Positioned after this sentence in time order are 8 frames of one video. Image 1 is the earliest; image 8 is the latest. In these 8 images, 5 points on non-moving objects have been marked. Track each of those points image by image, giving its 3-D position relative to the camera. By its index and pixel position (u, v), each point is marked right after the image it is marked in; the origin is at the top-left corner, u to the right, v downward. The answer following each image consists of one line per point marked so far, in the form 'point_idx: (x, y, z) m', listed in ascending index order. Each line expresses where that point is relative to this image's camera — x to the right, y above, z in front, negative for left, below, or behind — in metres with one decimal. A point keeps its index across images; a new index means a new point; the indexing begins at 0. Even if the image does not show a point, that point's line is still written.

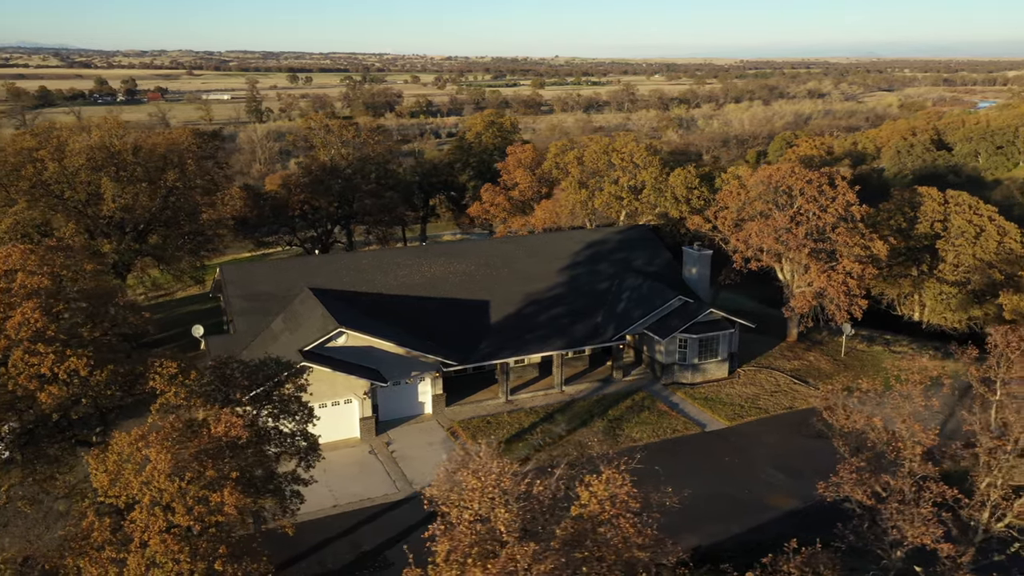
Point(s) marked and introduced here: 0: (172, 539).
0: (-4.2, -3.1, +9.1) m
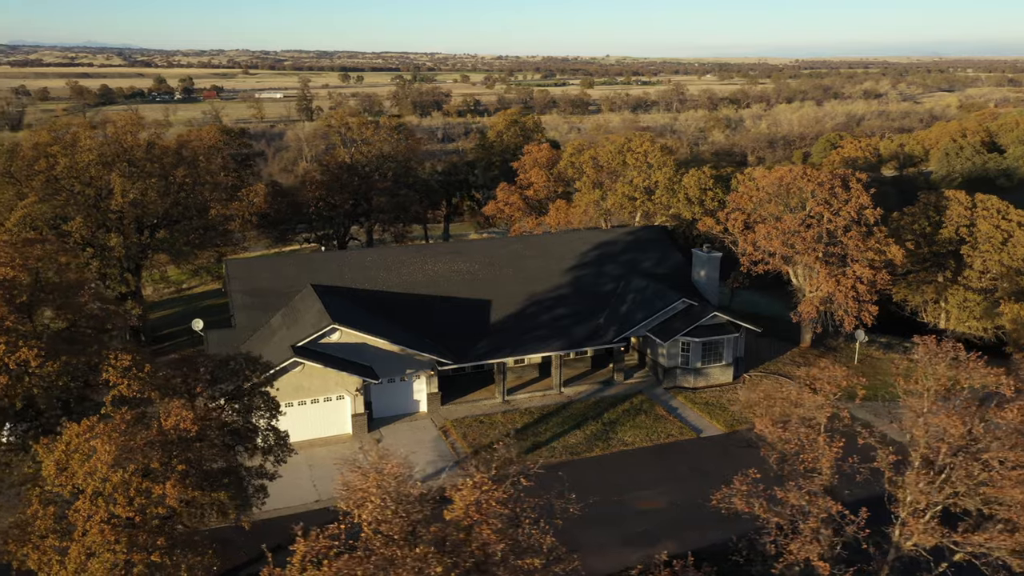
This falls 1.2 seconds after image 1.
0: (-5.0, -3.0, +9.2) m
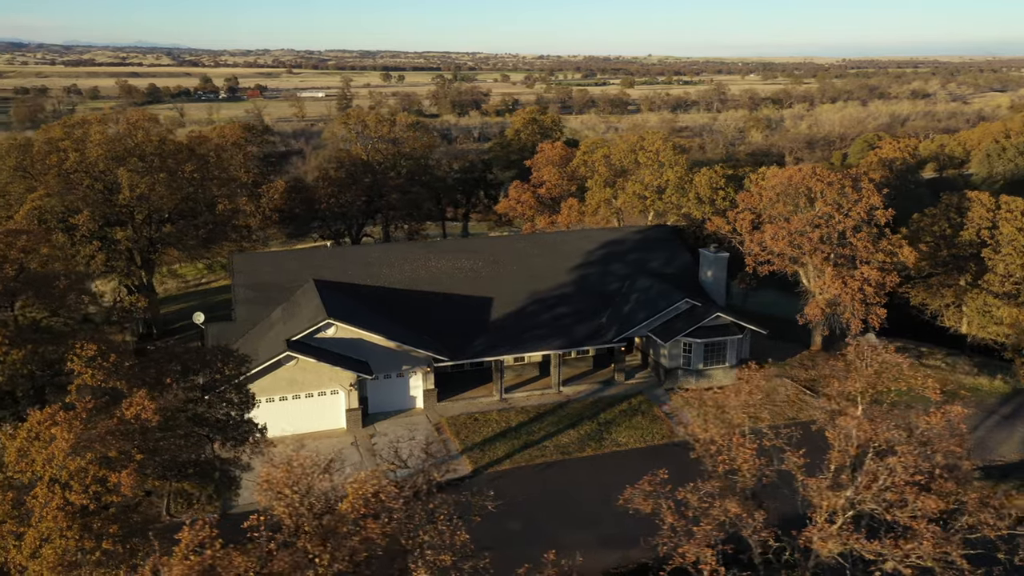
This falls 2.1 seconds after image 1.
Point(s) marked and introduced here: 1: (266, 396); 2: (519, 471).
0: (-5.7, -2.9, +9.3) m
1: (-6.7, -2.9, +20.0) m
2: (+0.2, -4.6, +18.5) m
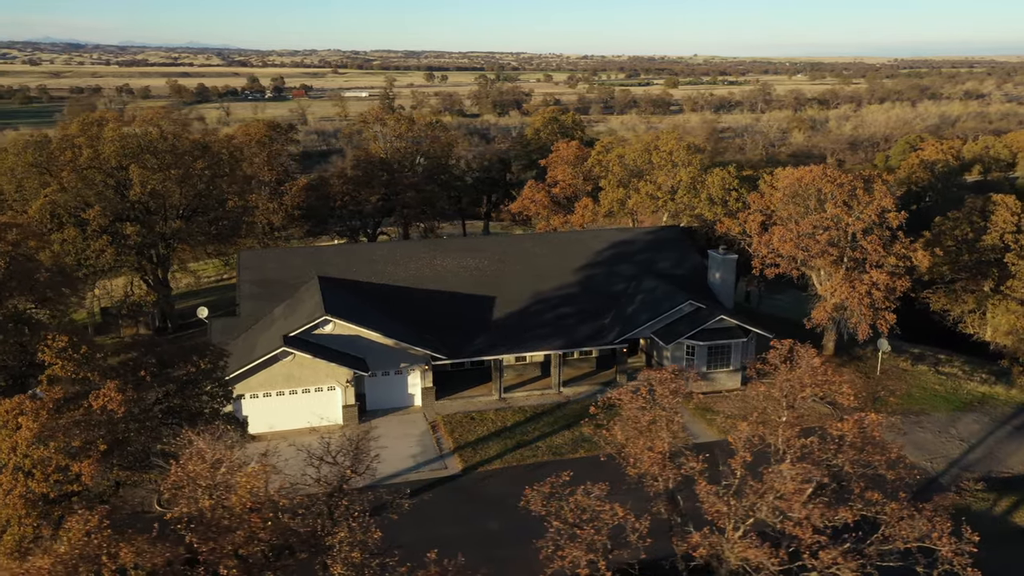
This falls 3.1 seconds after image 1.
0: (-6.3, -2.8, +9.5) m
1: (-6.9, -2.8, +20.2) m
2: (-0.1, -4.6, +18.4) m
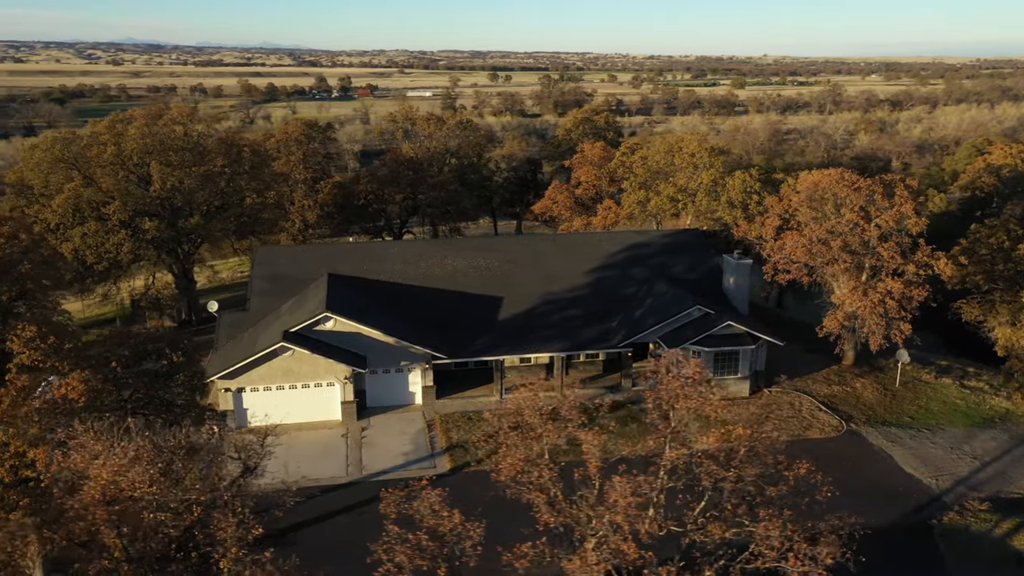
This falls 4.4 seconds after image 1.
0: (-7.1, -2.7, +9.9) m
1: (-7.0, -2.7, +20.6) m
2: (-0.4, -4.6, +18.3) m
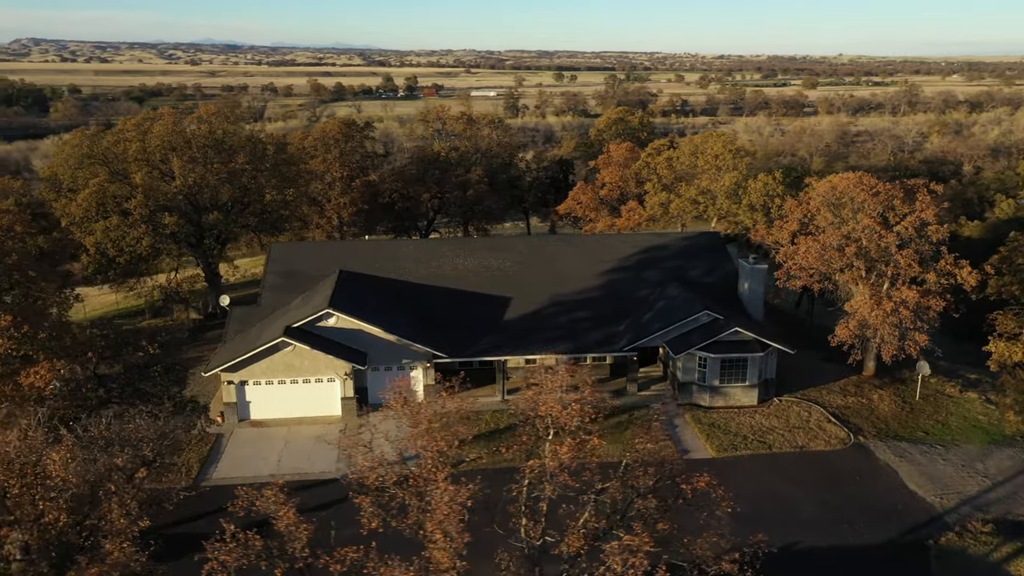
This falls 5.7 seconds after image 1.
0: (-7.9, -2.6, +10.3) m
1: (-7.1, -2.6, +21.0) m
2: (-0.7, -4.6, +18.3) m
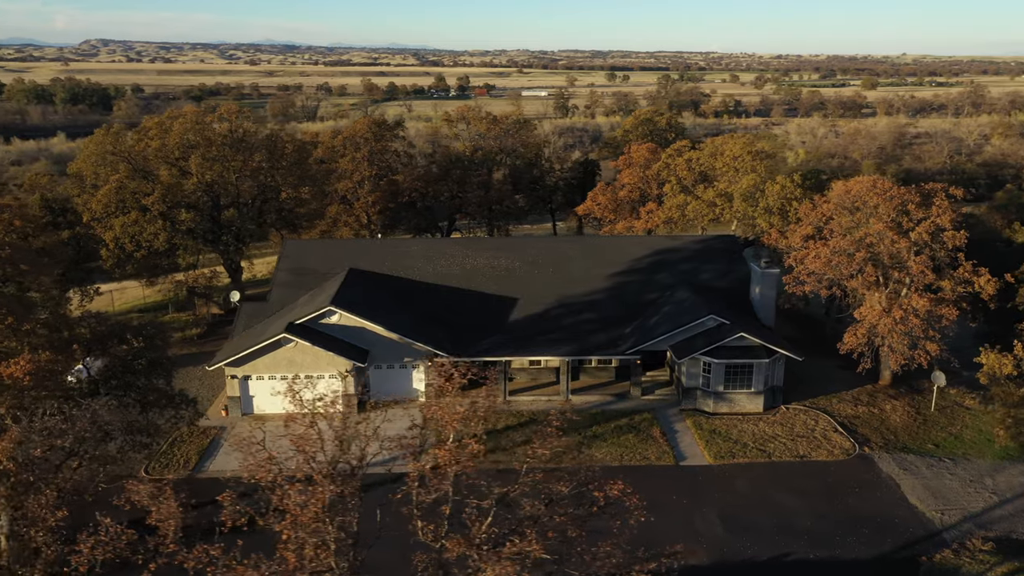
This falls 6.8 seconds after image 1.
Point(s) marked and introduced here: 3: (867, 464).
0: (-8.5, -2.5, +10.7) m
1: (-7.1, -2.5, +21.4) m
2: (-0.9, -4.6, +18.3) m
3: (+9.3, -4.6, +19.1) m
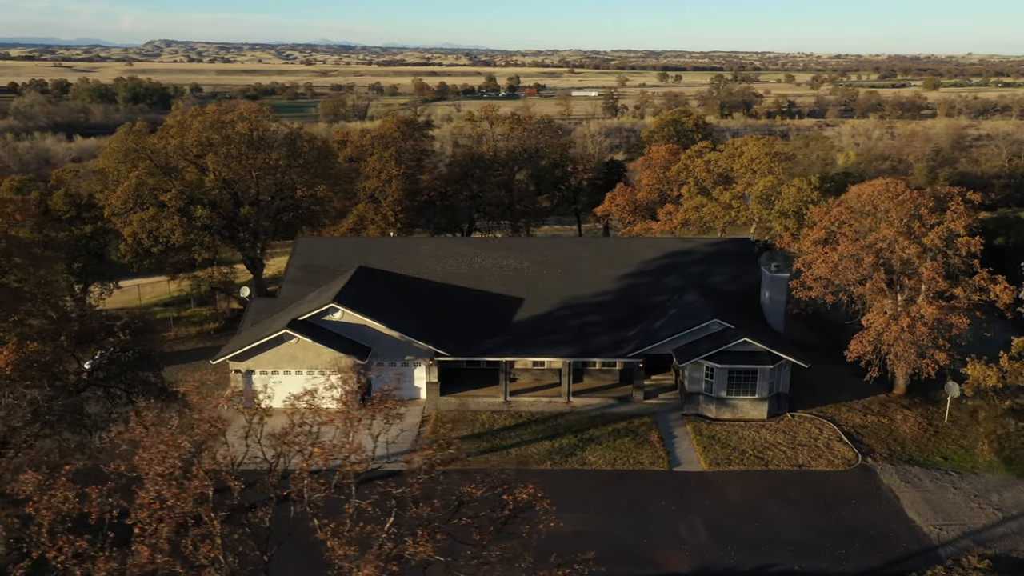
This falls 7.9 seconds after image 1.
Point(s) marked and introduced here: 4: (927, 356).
0: (-9.1, -2.3, +11.2) m
1: (-7.2, -2.4, +21.7) m
2: (-1.1, -4.6, +18.4) m
3: (+9.1, -4.8, +18.6) m
4: (+11.3, -1.8, +19.9) m
